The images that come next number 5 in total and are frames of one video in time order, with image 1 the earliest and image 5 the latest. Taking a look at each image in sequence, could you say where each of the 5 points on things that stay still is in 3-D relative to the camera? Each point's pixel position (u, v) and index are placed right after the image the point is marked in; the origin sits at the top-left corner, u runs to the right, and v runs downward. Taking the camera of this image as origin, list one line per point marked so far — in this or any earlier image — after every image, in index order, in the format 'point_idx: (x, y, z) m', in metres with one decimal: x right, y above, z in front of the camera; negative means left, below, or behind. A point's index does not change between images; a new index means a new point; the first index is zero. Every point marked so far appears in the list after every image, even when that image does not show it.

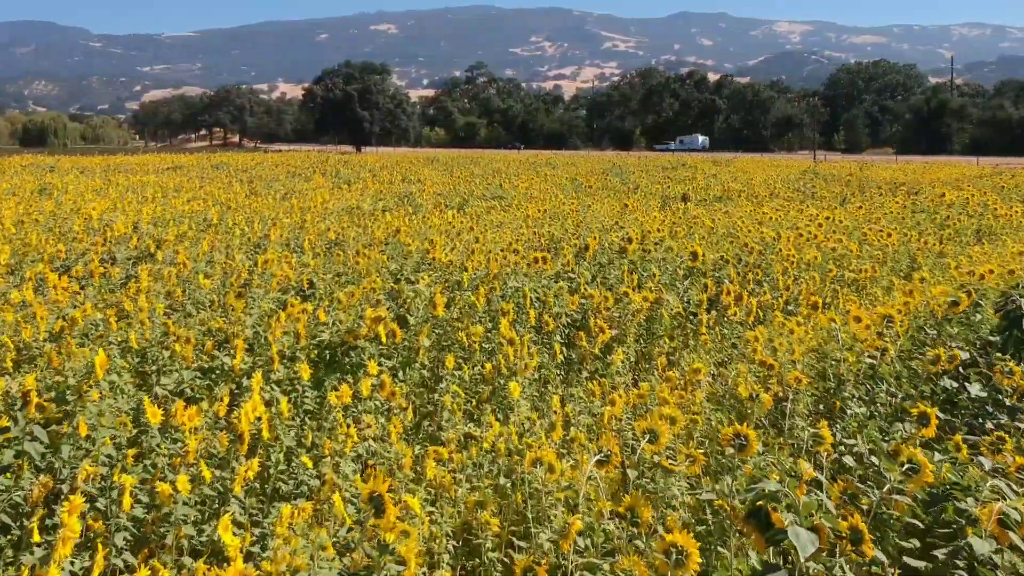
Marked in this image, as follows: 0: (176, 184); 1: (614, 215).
0: (-6.7, +2.1, +16.9) m
1: (+1.3, +0.9, +10.8) m
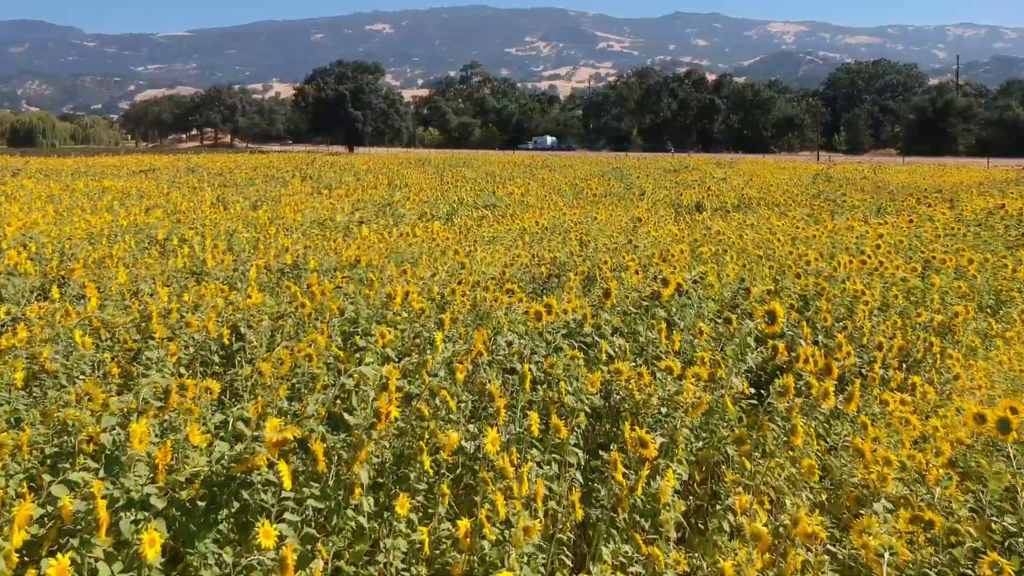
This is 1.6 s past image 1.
0: (-6.8, +1.8, +15.5) m
1: (+1.2, +0.7, +9.5) m
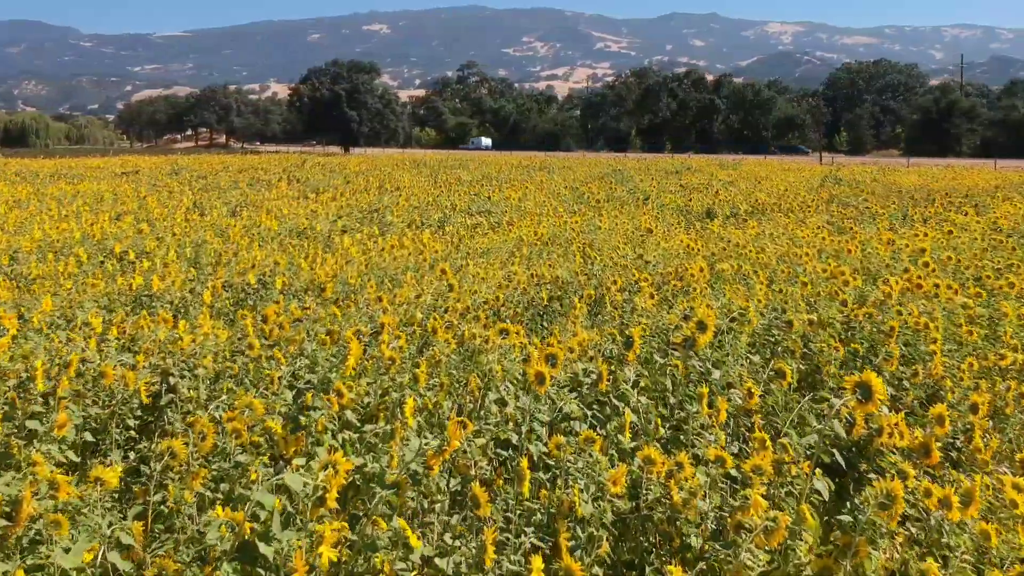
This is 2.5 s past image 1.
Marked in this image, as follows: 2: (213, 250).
0: (-6.8, +1.7, +14.7) m
1: (+1.2, +0.5, +8.7) m
2: (-2.8, +0.3, +7.9) m
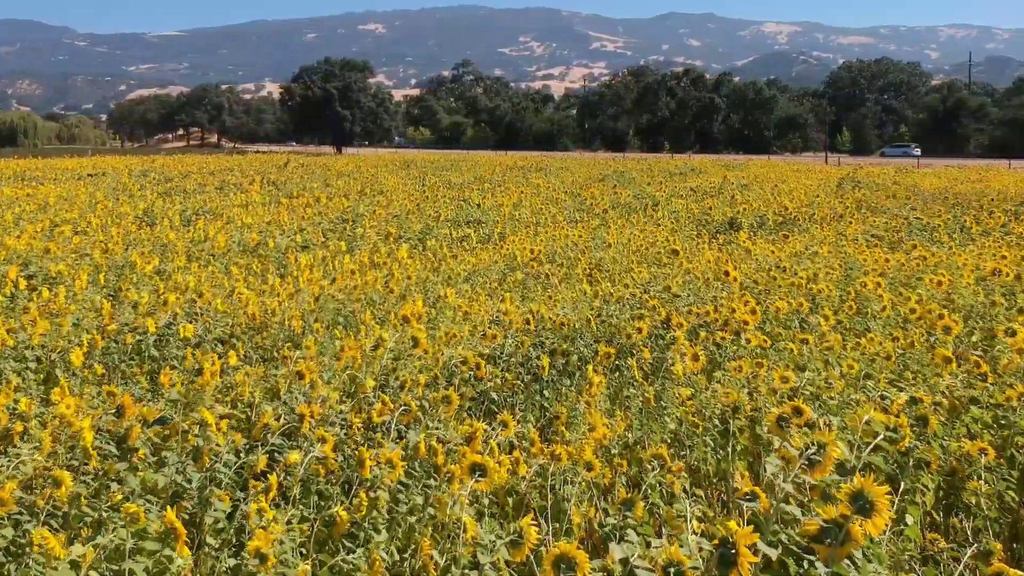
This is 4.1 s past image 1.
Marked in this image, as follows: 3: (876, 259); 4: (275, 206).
0: (-6.9, +1.4, +13.2) m
1: (+1.1, +0.3, +7.2) m
2: (-2.8, +0.1, +6.4) m
3: (+2.9, +0.2, +6.6) m
4: (-3.4, +1.2, +12.1) m
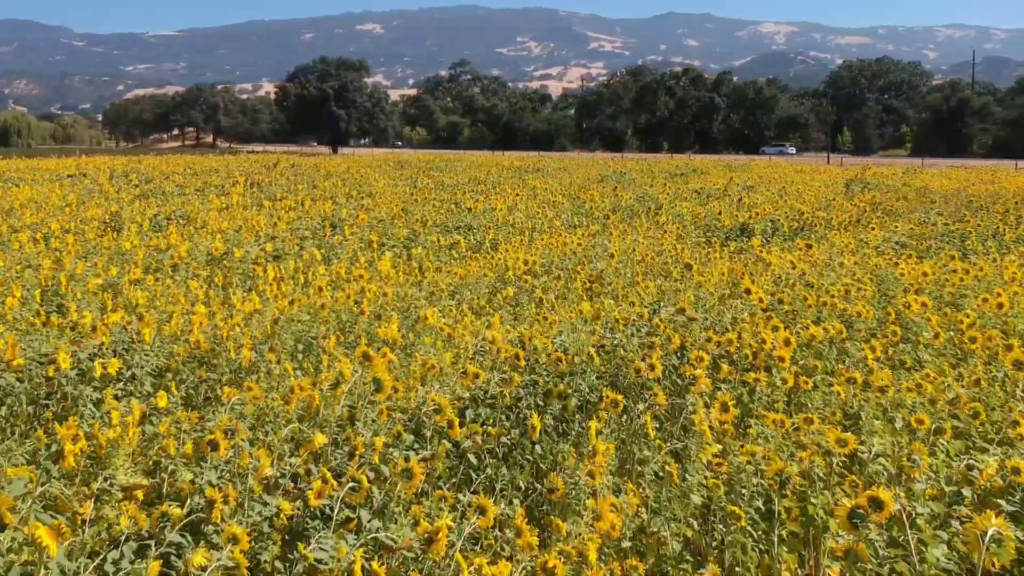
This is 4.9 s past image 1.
0: (-7.0, +1.3, +12.5) m
1: (+1.1, +0.2, +6.5) m
2: (-2.9, 0.0, +5.7) m
3: (+2.8, +0.1, +5.9) m
4: (-3.5, +1.1, +11.3) m
